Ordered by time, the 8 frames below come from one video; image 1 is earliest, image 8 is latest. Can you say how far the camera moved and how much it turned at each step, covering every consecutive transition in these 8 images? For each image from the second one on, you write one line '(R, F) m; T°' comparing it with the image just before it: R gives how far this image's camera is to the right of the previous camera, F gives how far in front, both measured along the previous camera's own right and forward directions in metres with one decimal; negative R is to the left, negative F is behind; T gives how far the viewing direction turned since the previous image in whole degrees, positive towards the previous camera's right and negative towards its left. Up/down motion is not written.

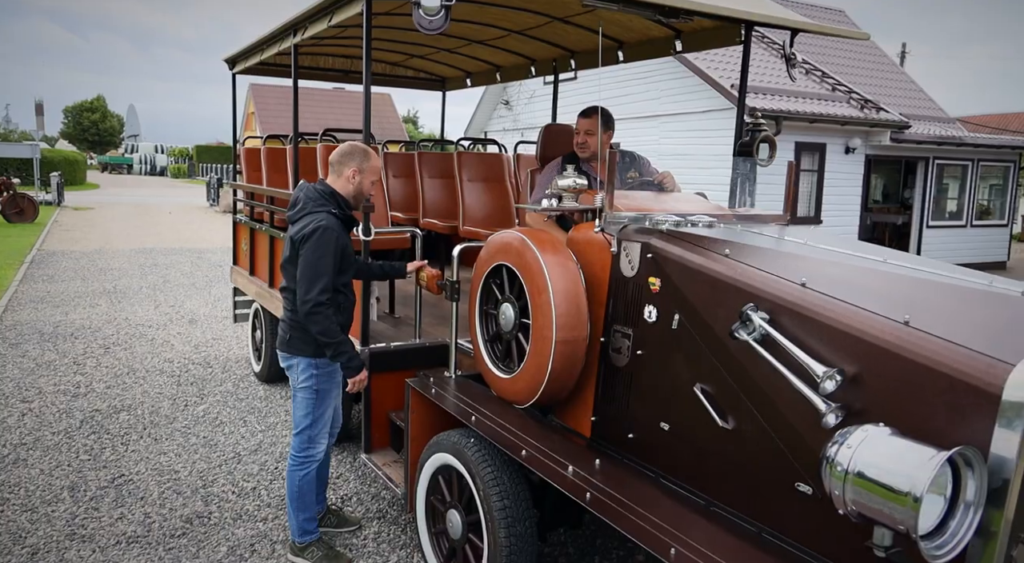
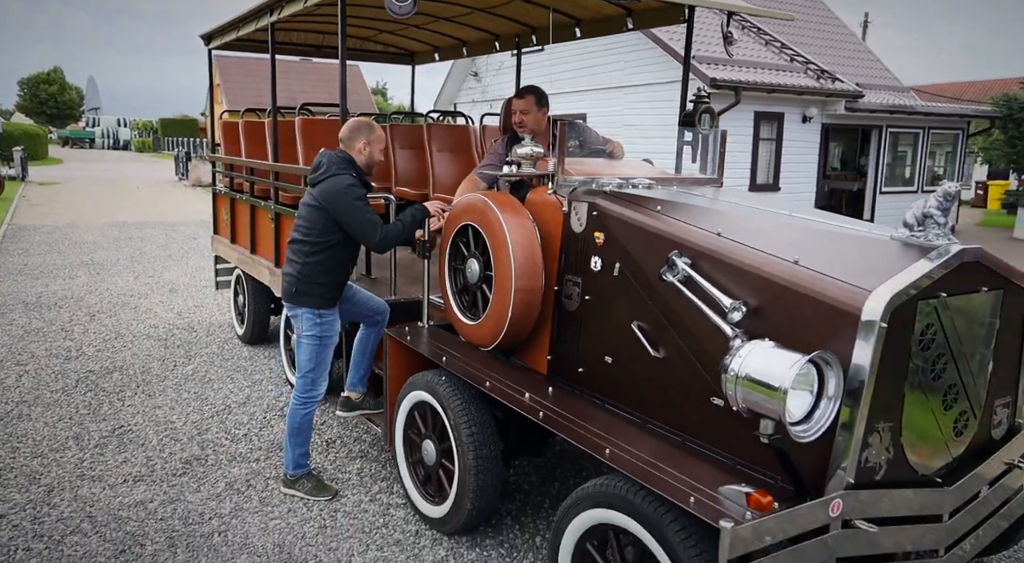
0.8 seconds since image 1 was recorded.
(0.0, -0.4) m; +2°
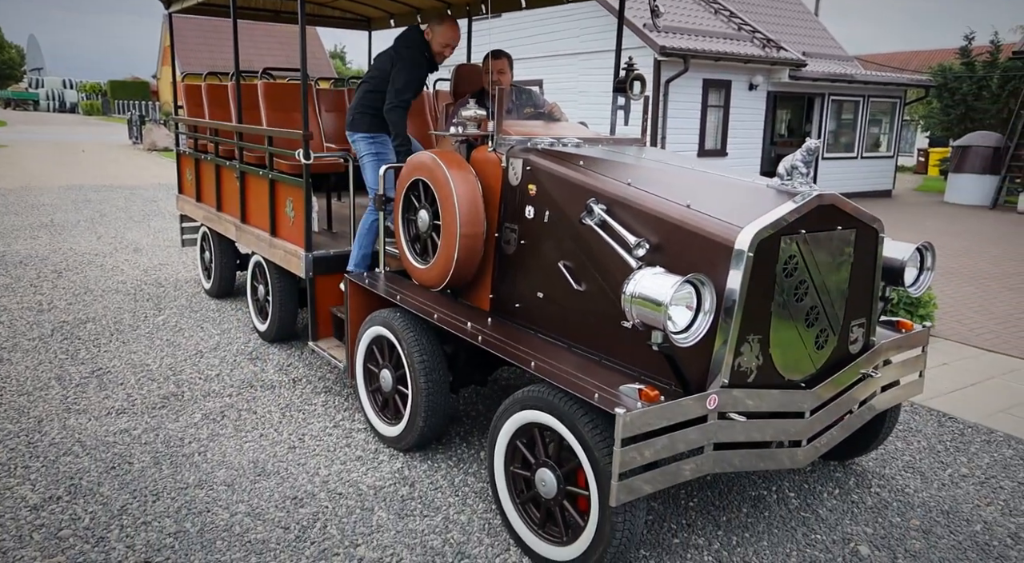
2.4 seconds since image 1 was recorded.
(+0.1, -0.4) m; +3°
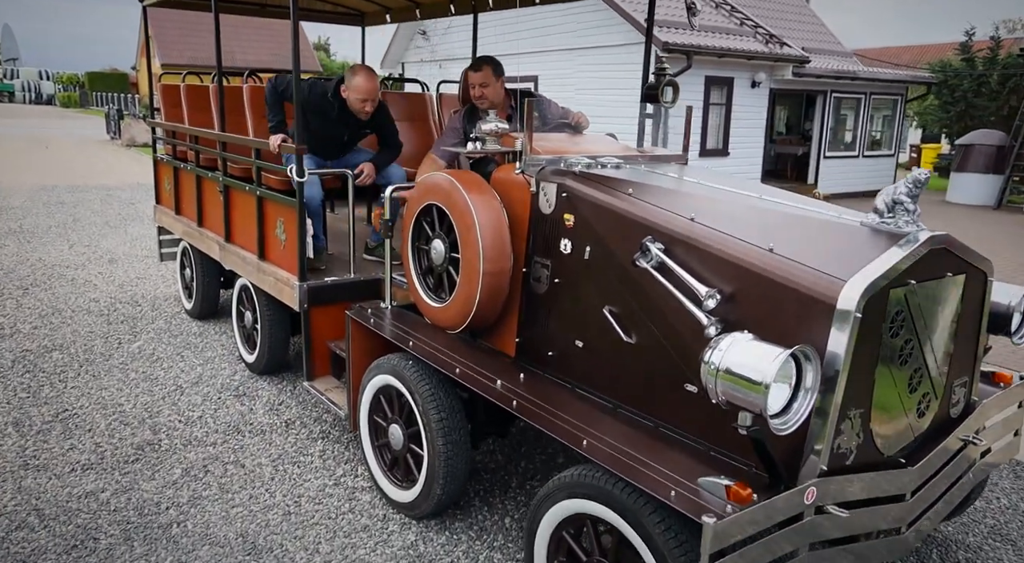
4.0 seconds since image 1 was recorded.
(-0.2, +0.5) m; +1°
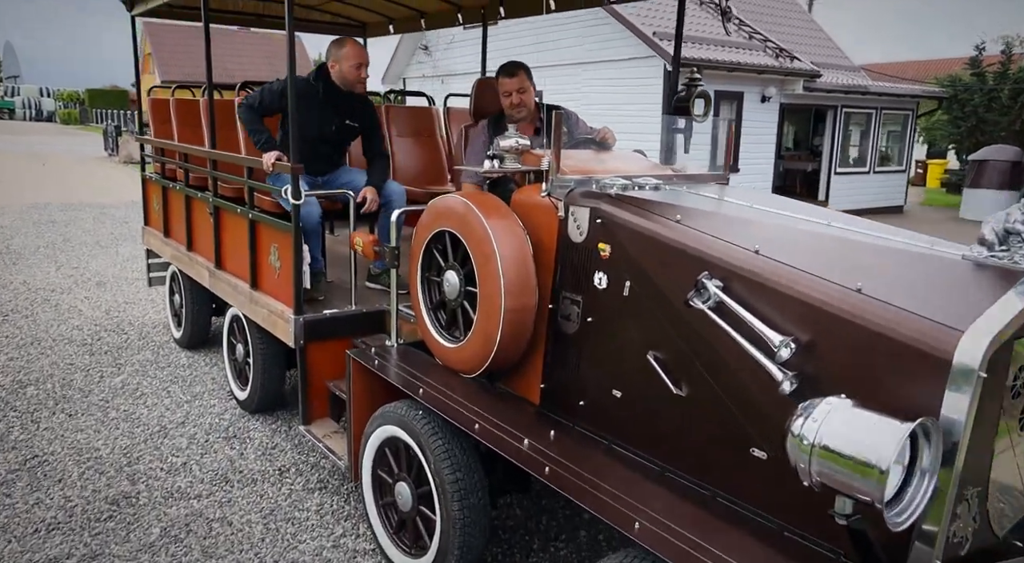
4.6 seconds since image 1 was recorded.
(-0.1, +0.4) m; 0°
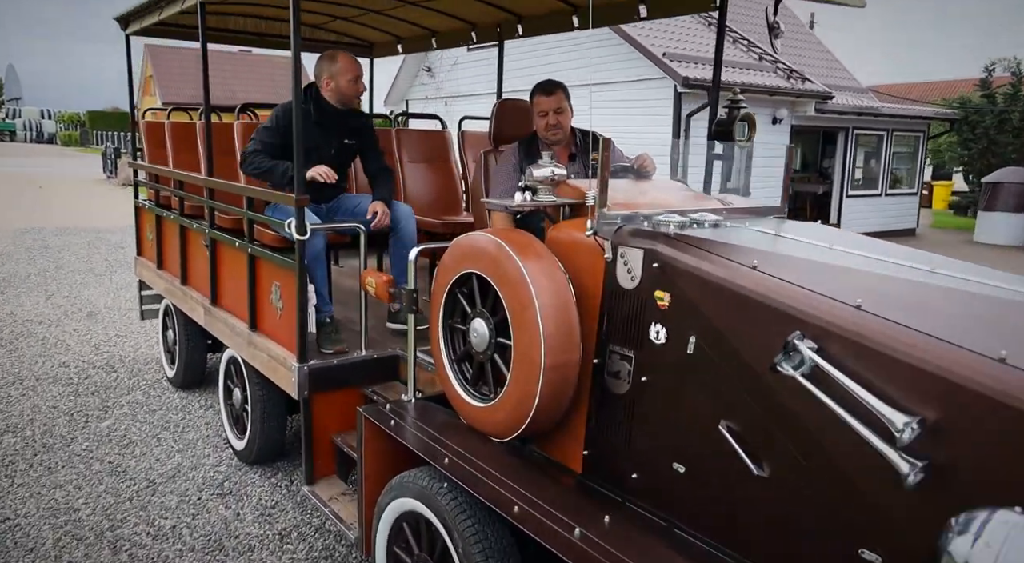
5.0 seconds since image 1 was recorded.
(-0.1, +0.3) m; 0°
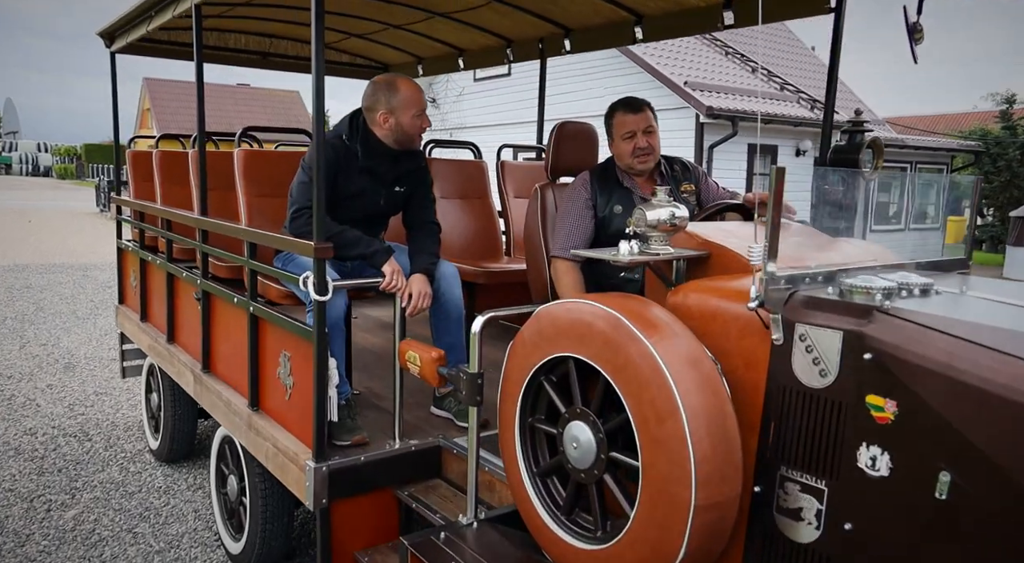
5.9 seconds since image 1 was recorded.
(-0.3, +0.7) m; 0°
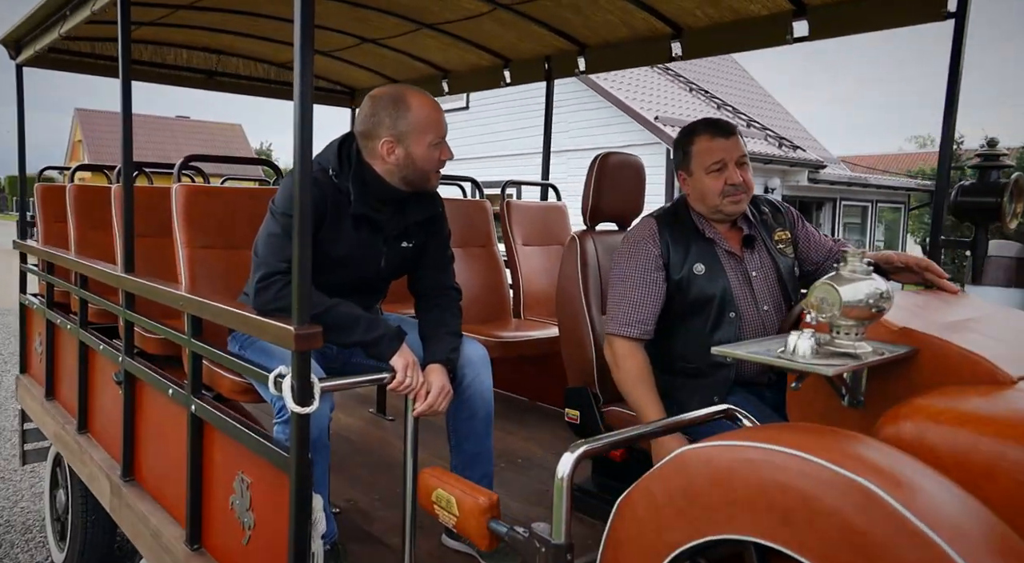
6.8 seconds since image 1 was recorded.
(-0.3, +0.7) m; +4°
